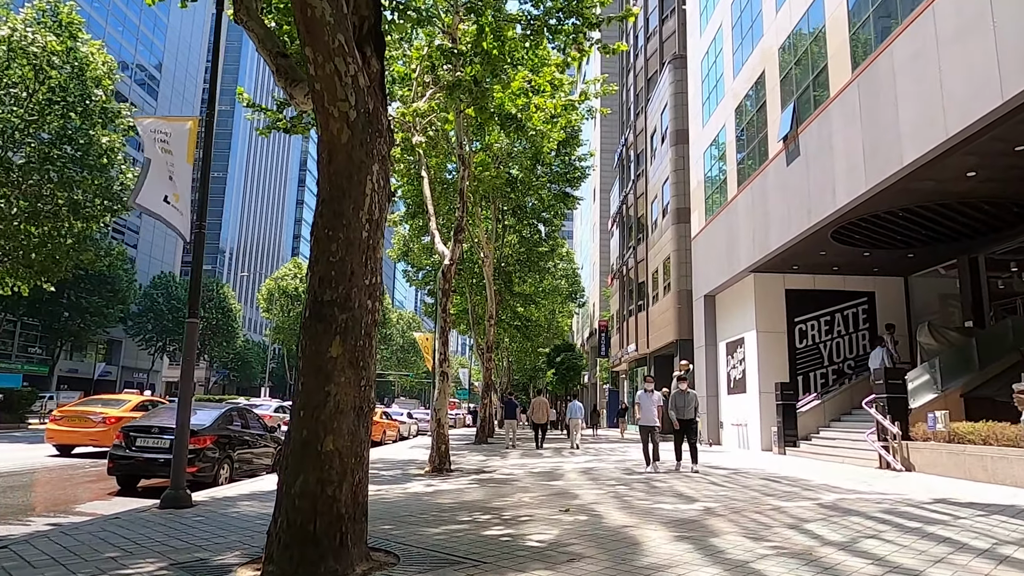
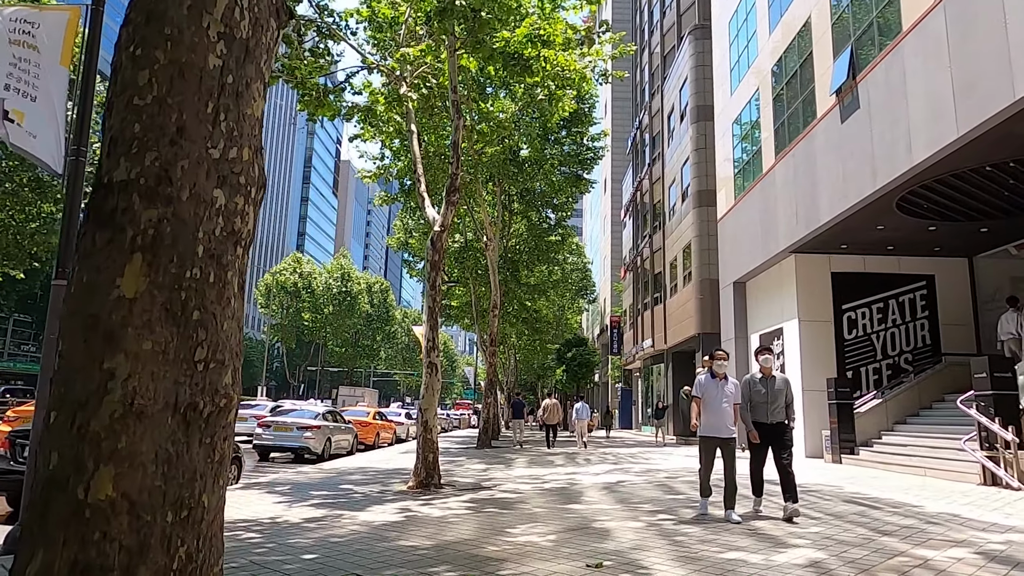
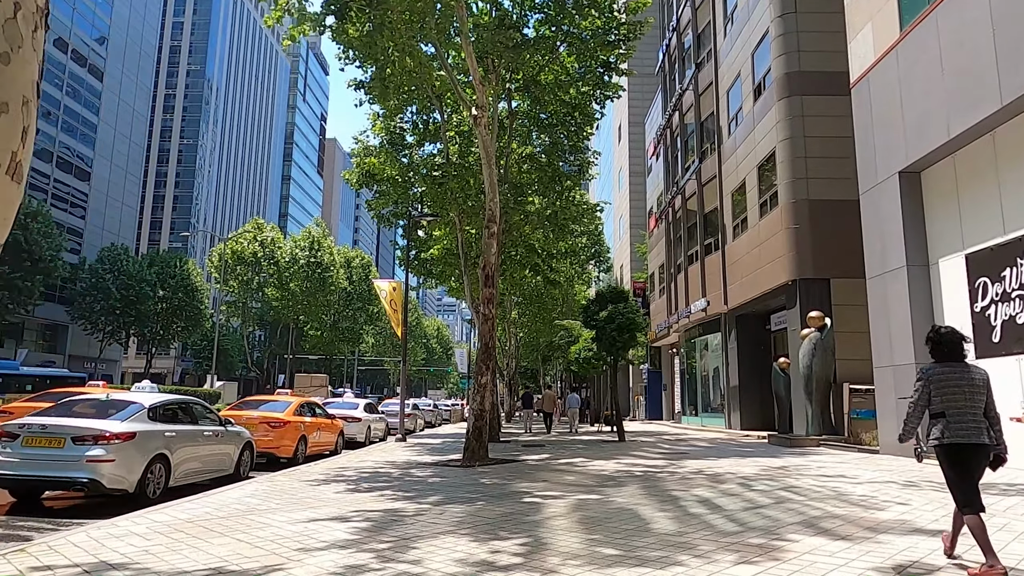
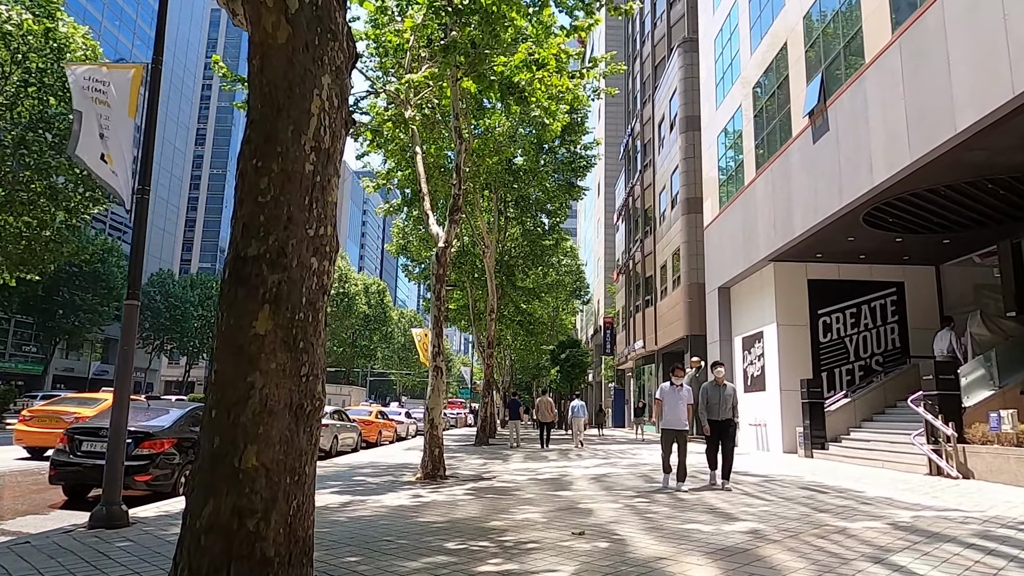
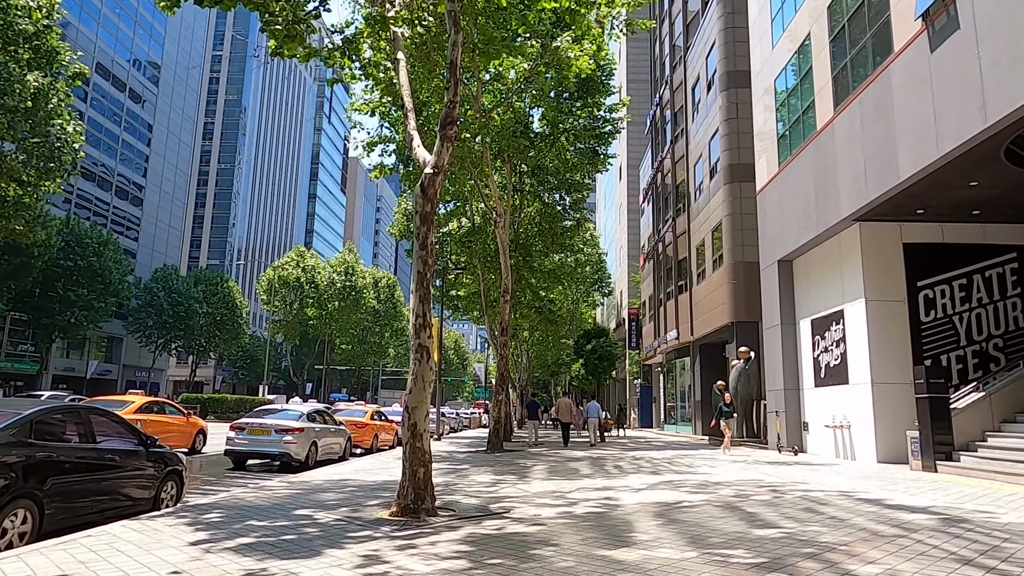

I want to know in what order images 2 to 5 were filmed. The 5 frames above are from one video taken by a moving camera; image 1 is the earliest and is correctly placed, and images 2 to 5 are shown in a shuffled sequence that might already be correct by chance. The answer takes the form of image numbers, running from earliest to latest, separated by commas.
4, 2, 5, 3
